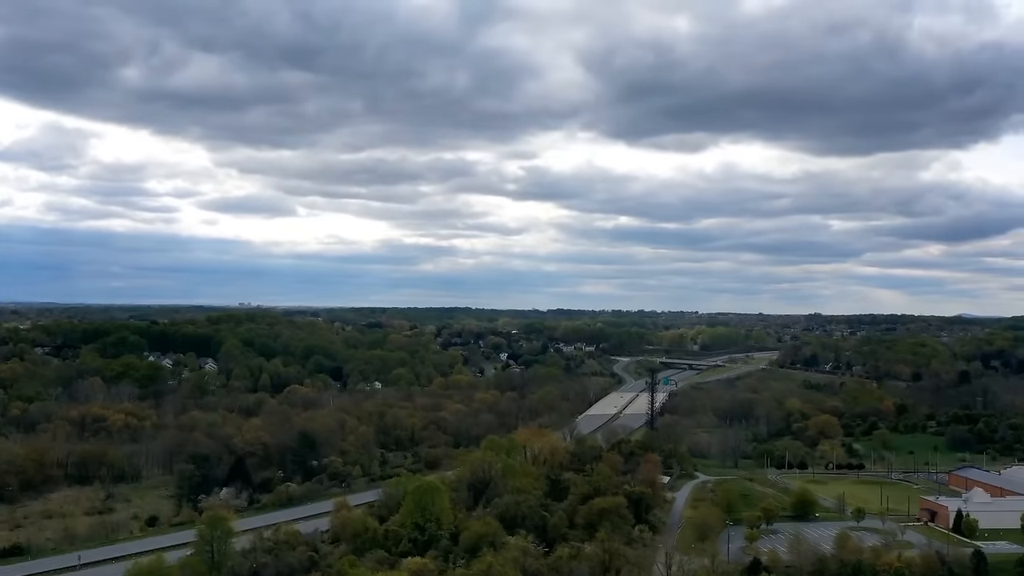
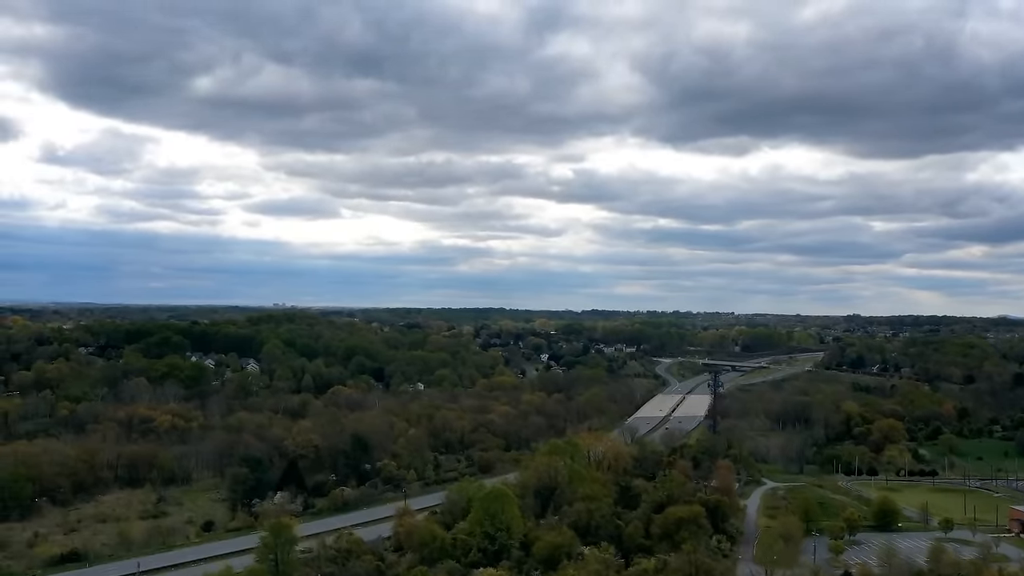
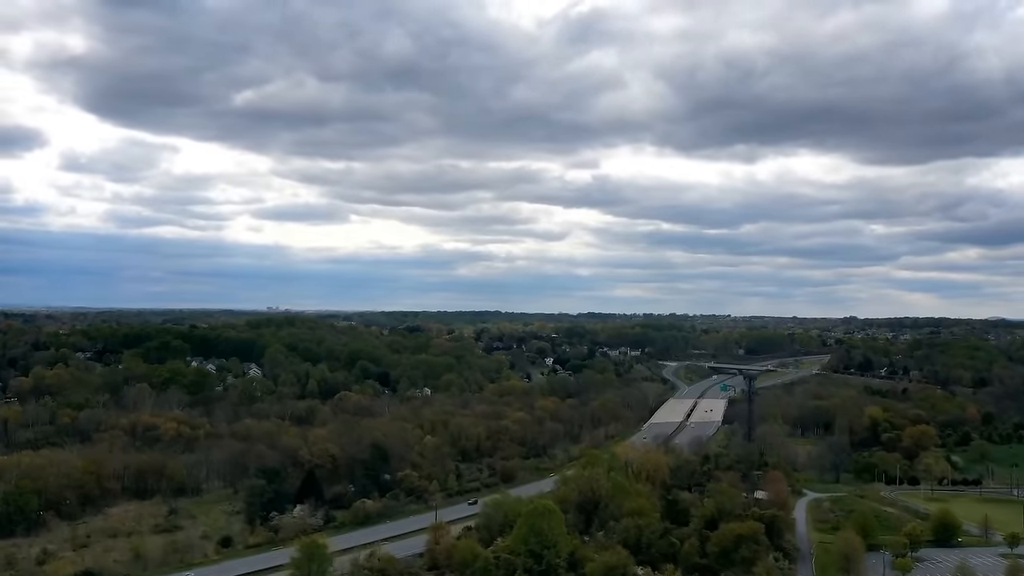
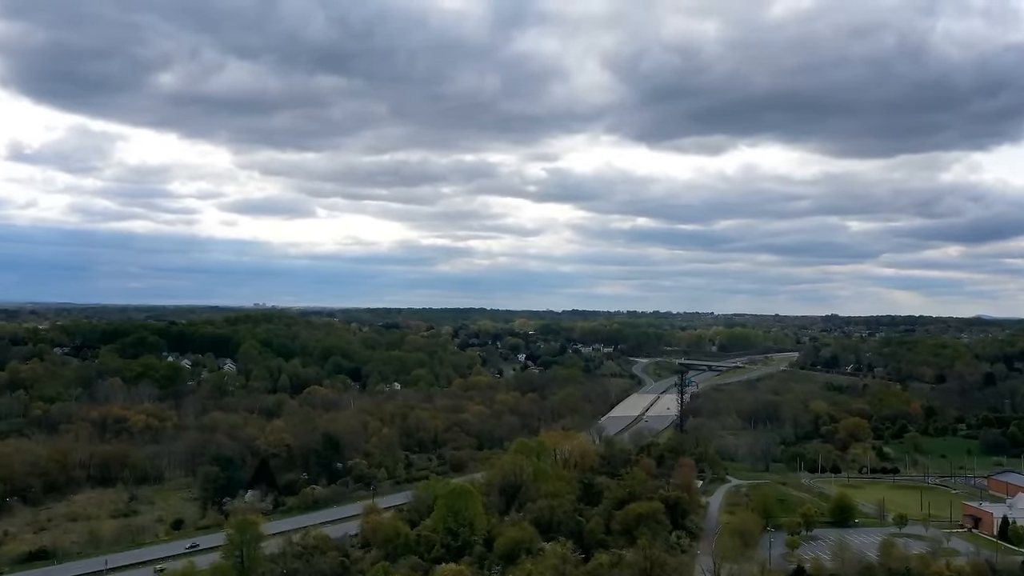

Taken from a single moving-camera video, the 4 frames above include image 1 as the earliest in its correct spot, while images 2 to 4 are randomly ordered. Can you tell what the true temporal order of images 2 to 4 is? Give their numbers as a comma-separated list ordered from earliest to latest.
4, 2, 3
